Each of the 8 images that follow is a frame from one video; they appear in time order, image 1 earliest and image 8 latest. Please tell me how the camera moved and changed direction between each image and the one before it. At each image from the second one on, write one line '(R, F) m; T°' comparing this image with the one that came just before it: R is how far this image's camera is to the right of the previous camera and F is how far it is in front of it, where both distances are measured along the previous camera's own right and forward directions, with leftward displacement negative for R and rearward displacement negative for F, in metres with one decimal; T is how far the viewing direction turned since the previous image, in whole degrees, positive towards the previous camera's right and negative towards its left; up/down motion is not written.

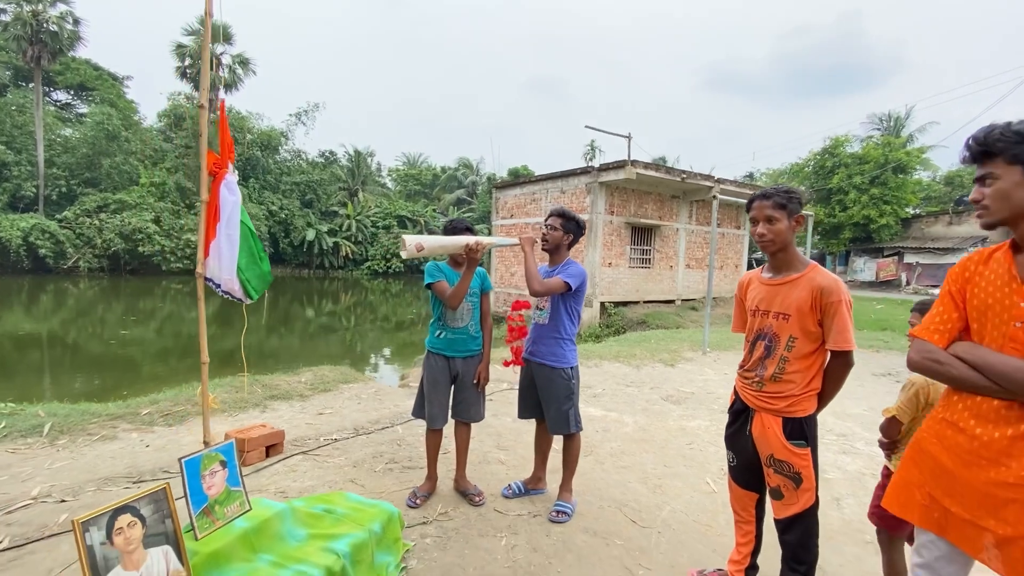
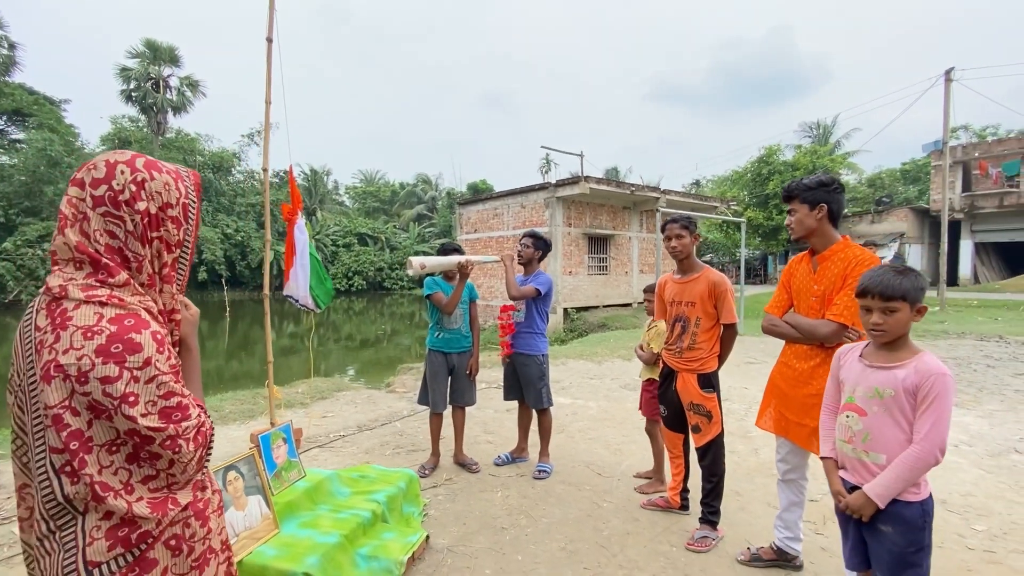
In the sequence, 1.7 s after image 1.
(-0.2, -0.8) m; +4°
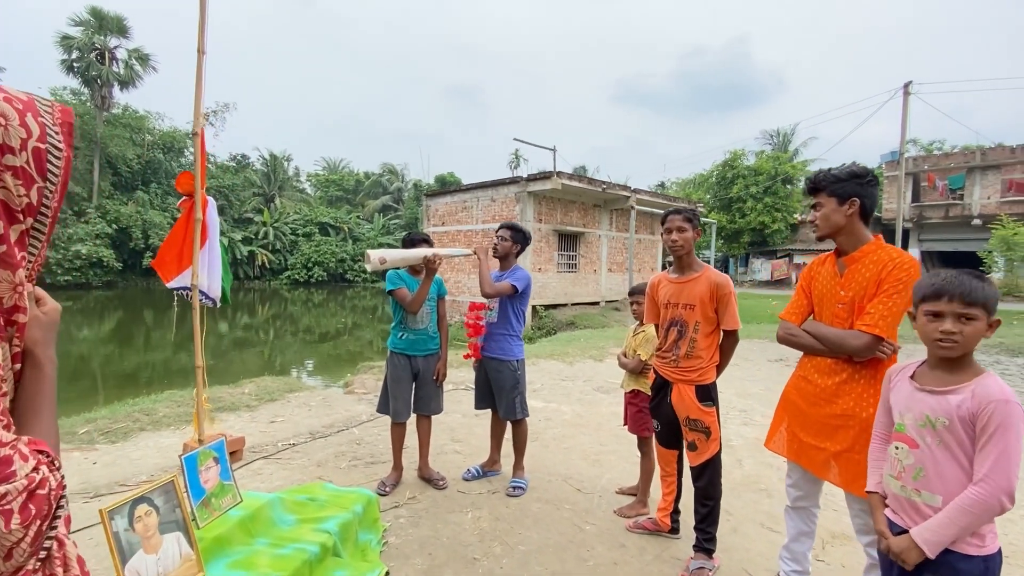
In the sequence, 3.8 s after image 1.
(-0.1, +0.4) m; +4°
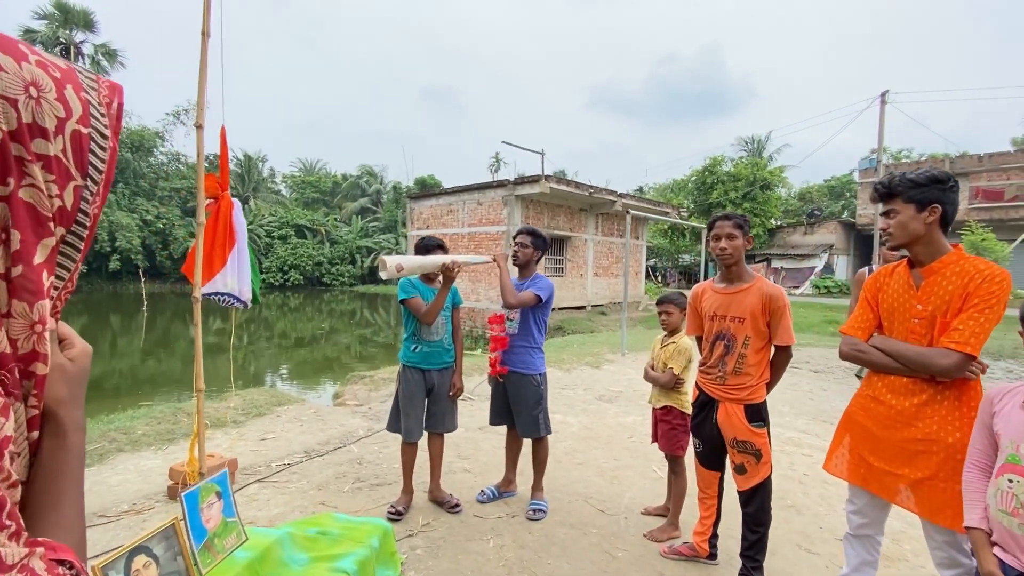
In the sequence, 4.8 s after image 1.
(-0.3, +0.2) m; +3°
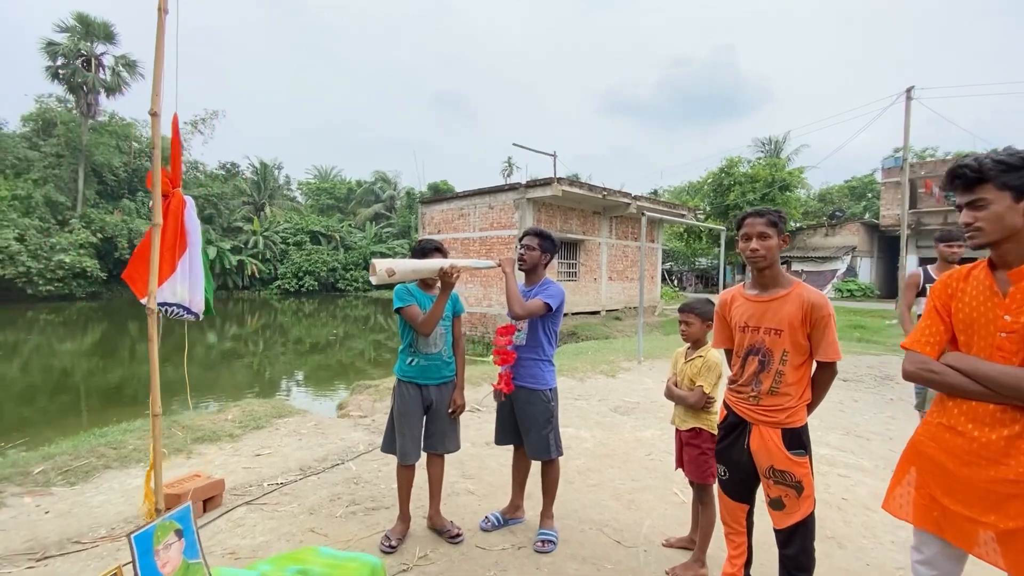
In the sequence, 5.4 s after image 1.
(+0.1, +0.3) m; -2°
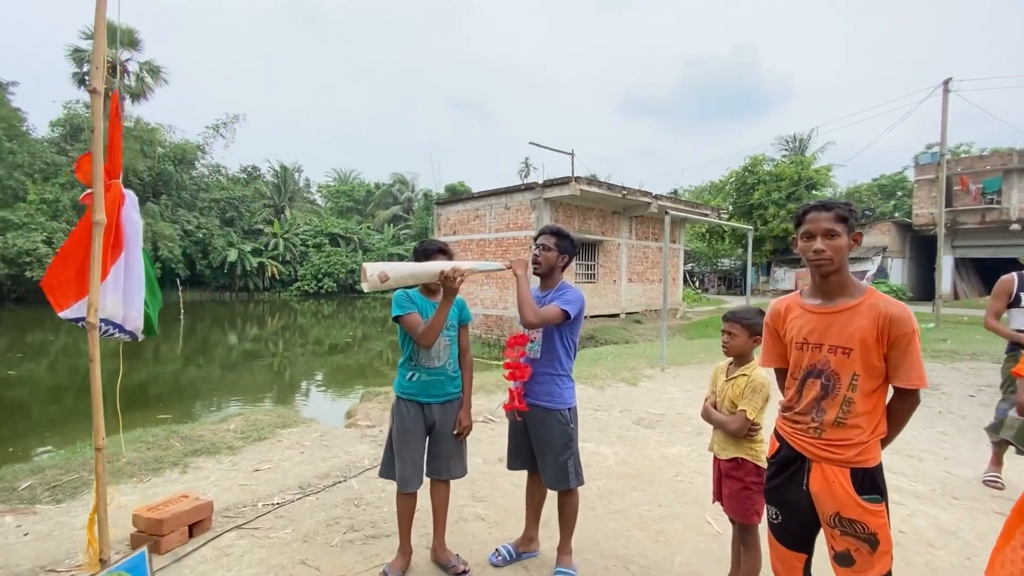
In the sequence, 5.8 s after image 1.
(0.0, +0.3) m; -2°
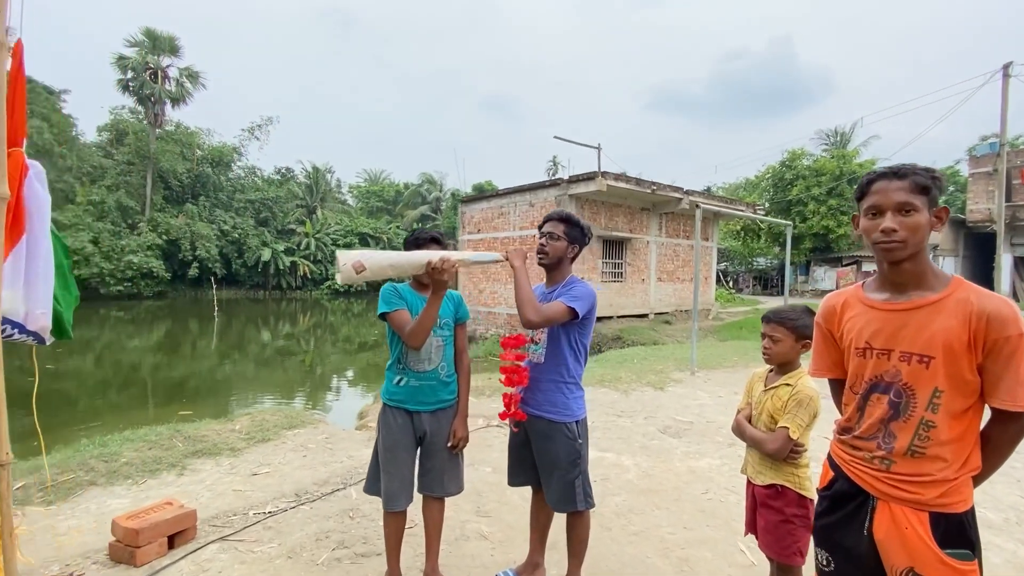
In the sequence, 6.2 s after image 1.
(+0.1, +0.3) m; -3°
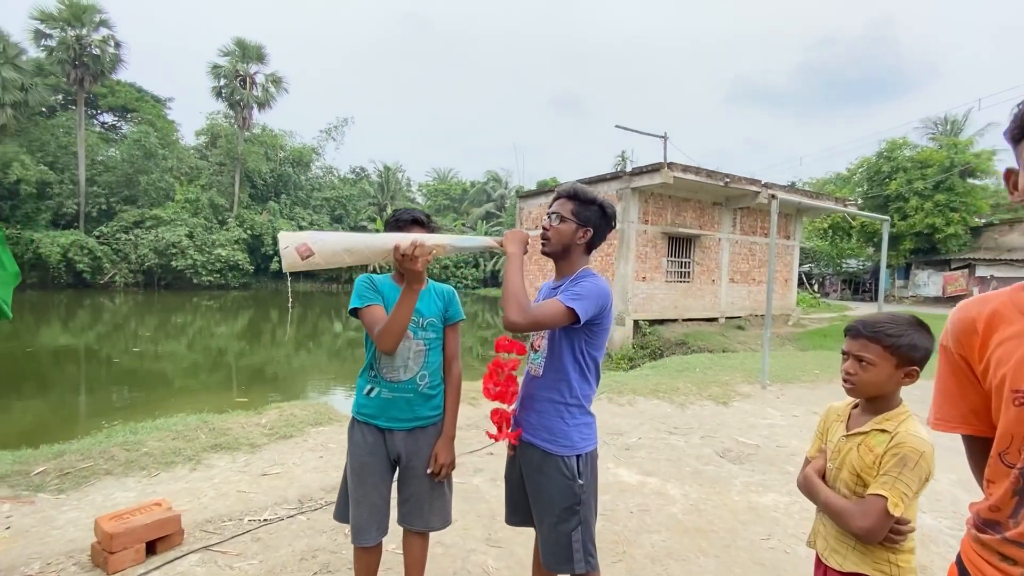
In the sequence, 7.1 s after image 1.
(+0.3, +0.5) m; -8°
